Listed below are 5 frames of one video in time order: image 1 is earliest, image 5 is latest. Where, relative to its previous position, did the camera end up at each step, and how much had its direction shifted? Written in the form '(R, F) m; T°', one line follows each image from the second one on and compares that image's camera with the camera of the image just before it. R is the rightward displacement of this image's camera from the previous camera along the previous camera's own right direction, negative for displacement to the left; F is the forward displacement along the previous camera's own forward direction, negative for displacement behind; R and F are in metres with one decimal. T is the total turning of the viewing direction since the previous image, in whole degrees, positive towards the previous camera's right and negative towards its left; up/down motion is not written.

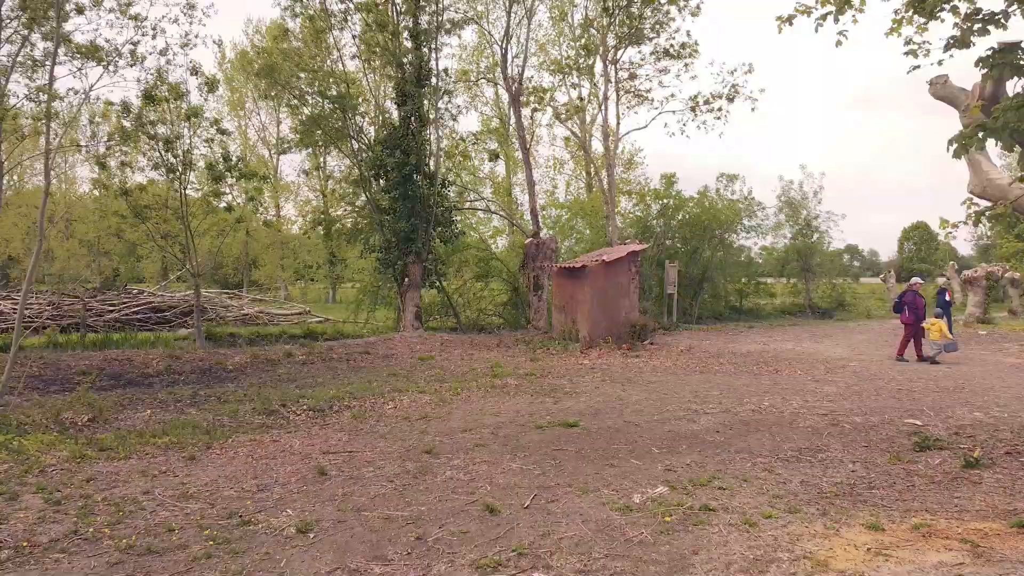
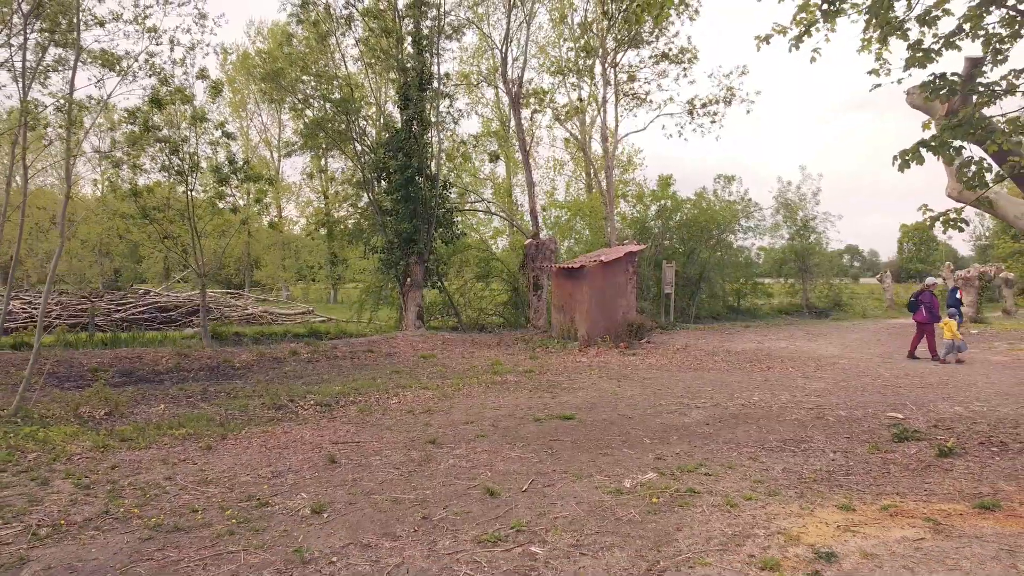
(0.0, -0.3) m; 0°
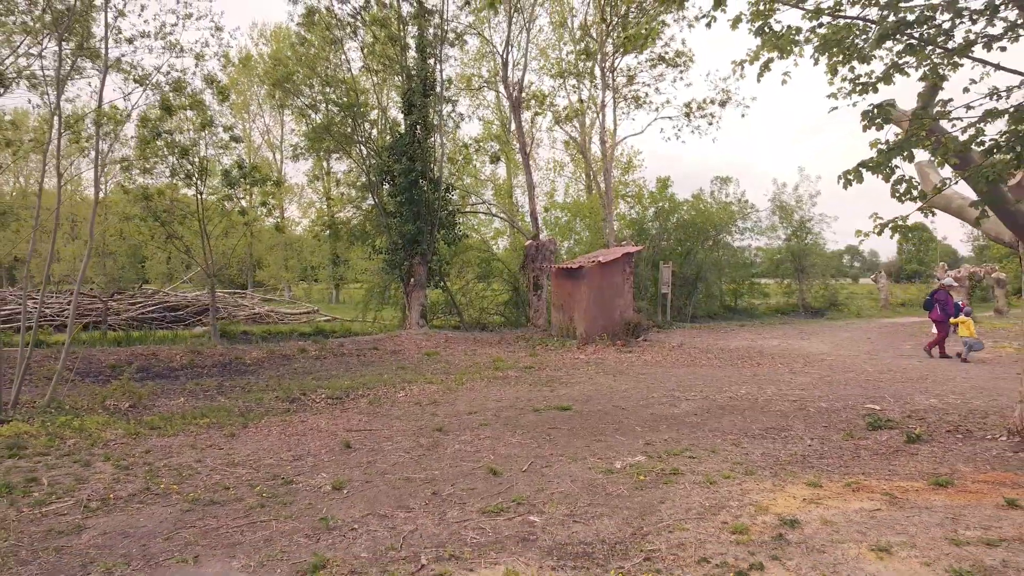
(0.0, -0.4) m; 0°
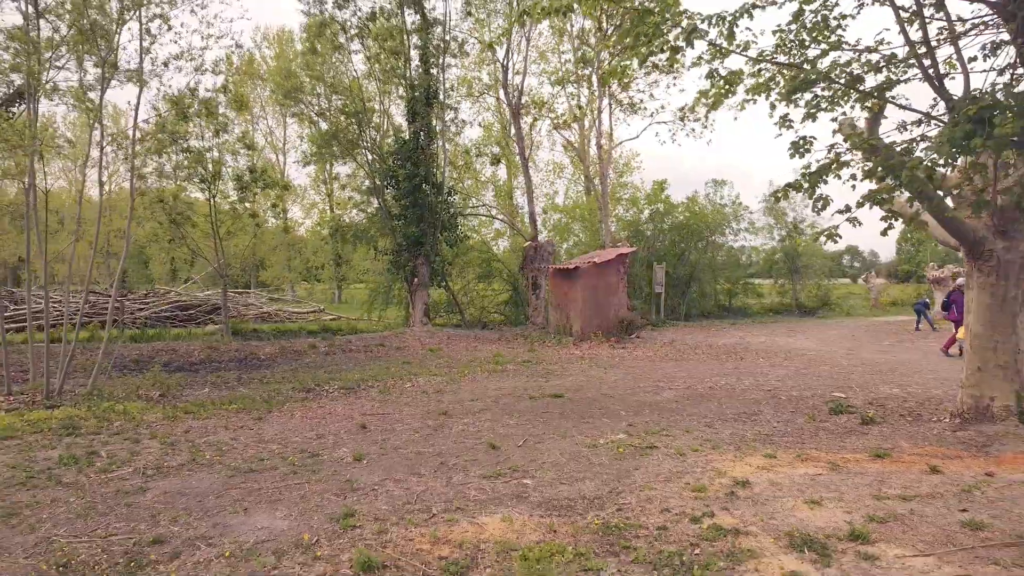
(0.0, -0.7) m; 0°
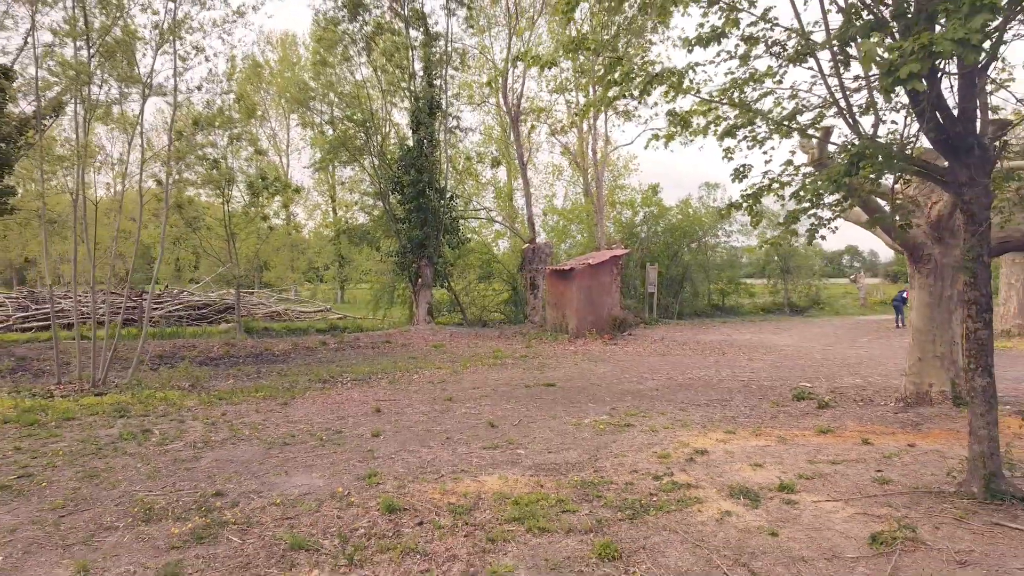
(0.0, -0.8) m; 0°
